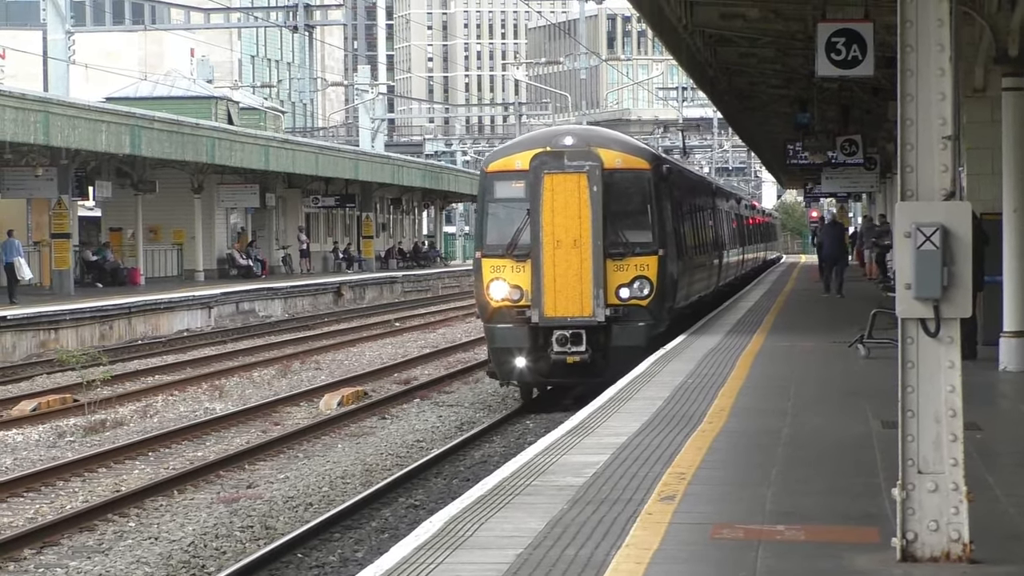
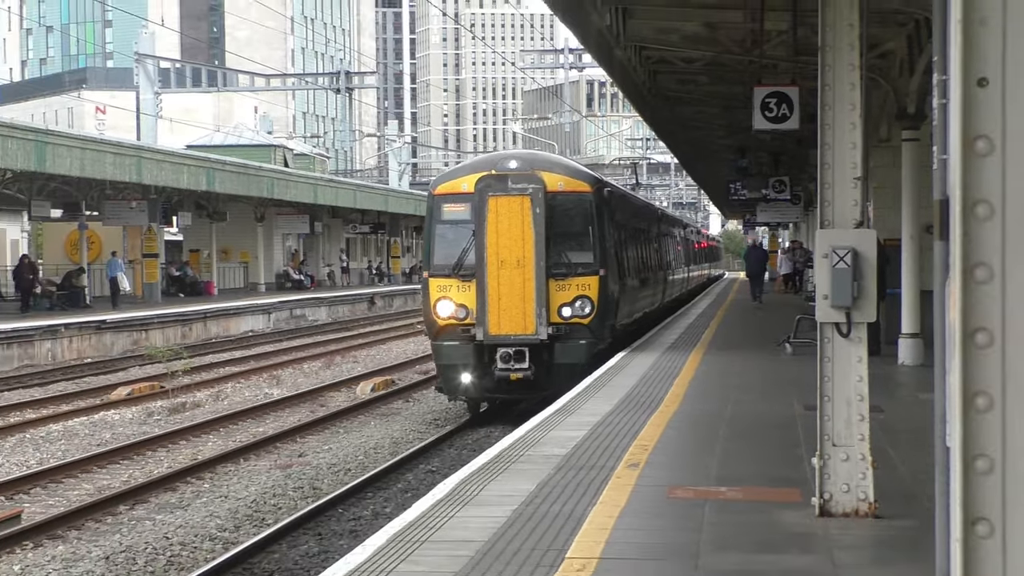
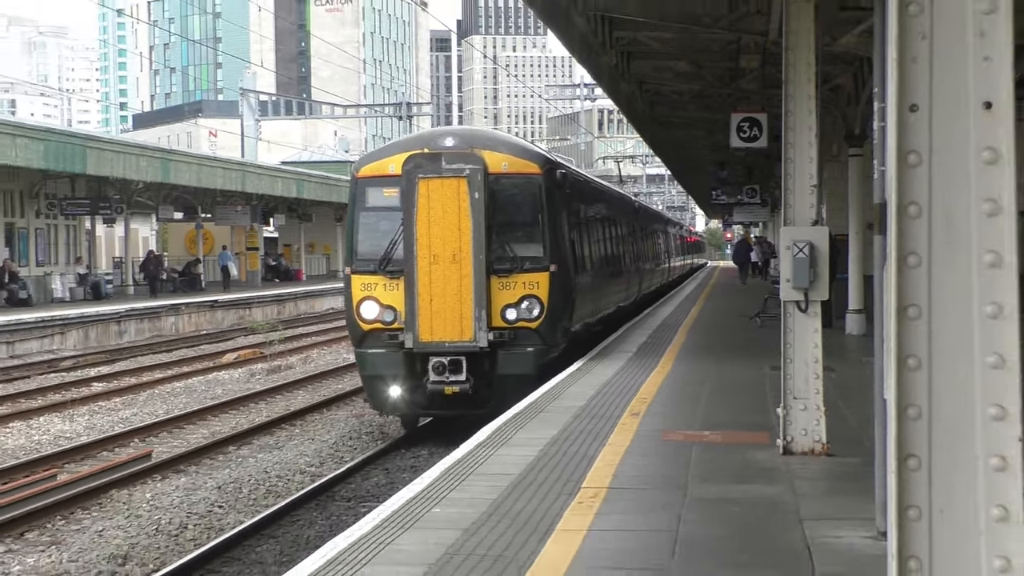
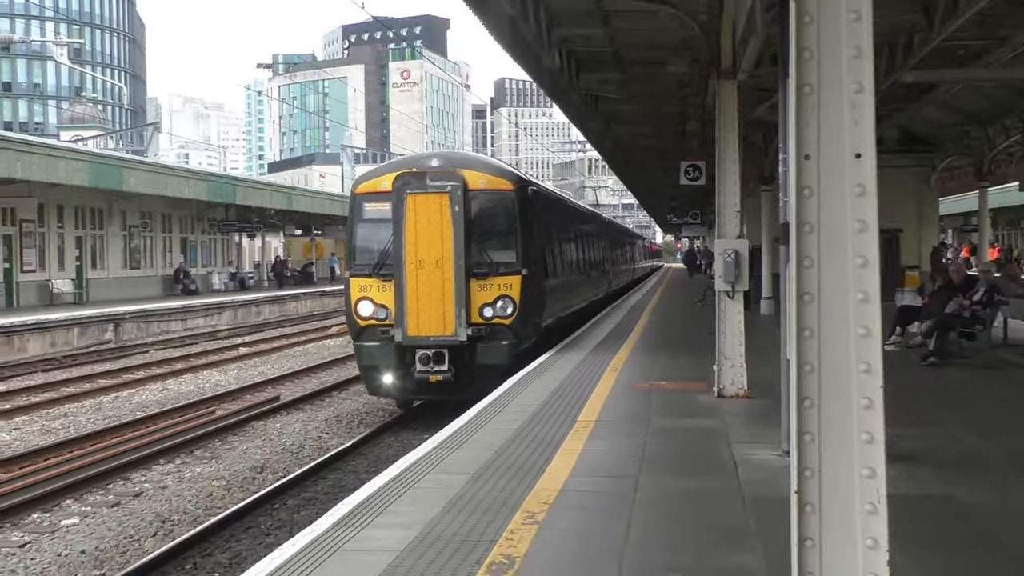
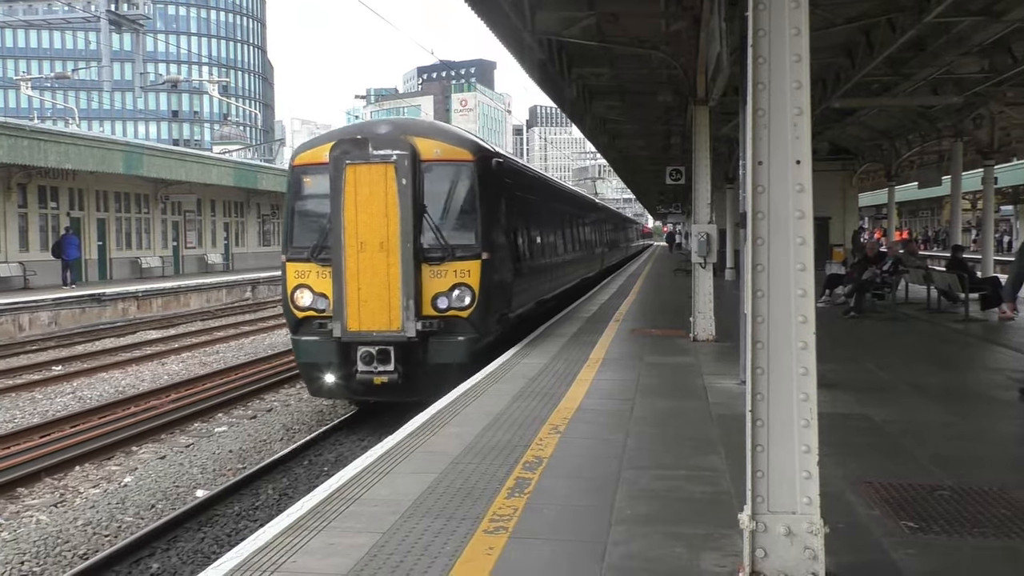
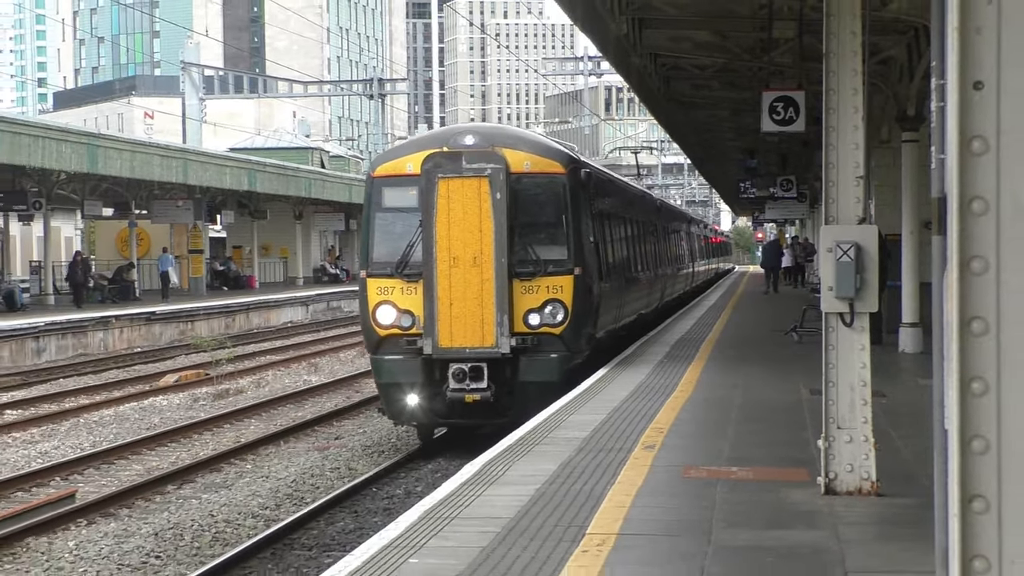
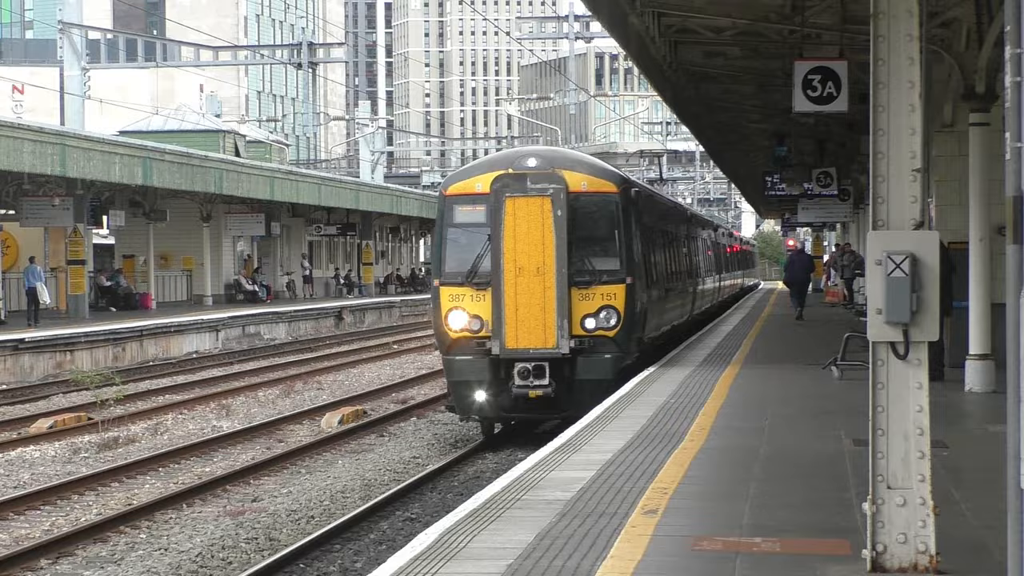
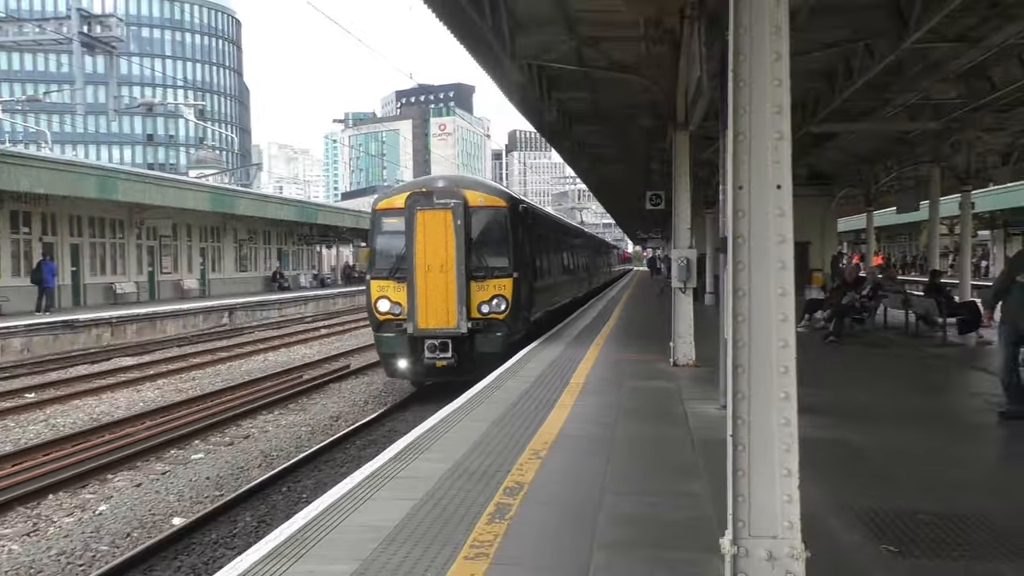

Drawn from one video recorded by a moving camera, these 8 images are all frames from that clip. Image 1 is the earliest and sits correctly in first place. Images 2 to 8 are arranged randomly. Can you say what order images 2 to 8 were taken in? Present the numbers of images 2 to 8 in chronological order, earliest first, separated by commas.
7, 2, 6, 3, 4, 8, 5
